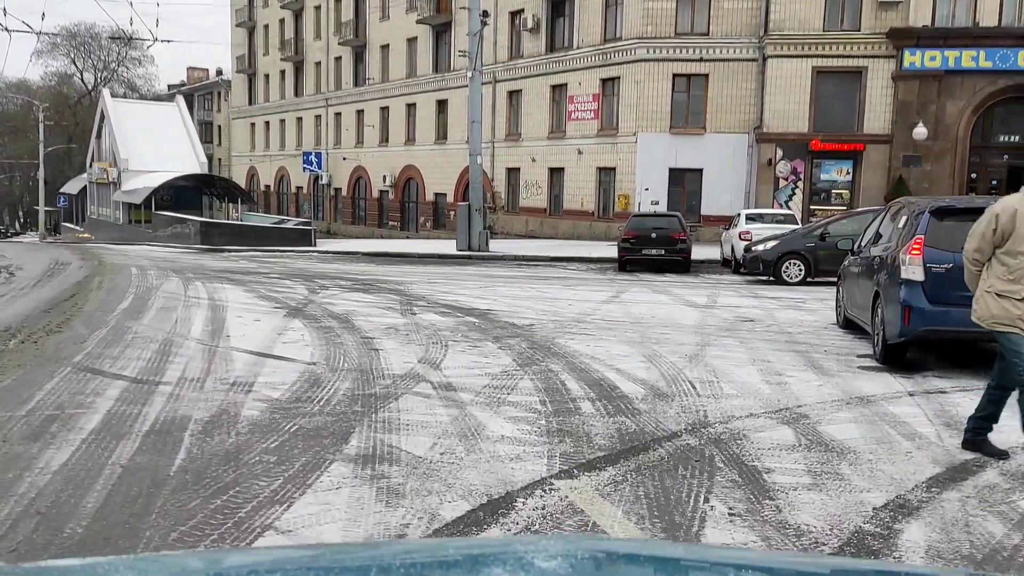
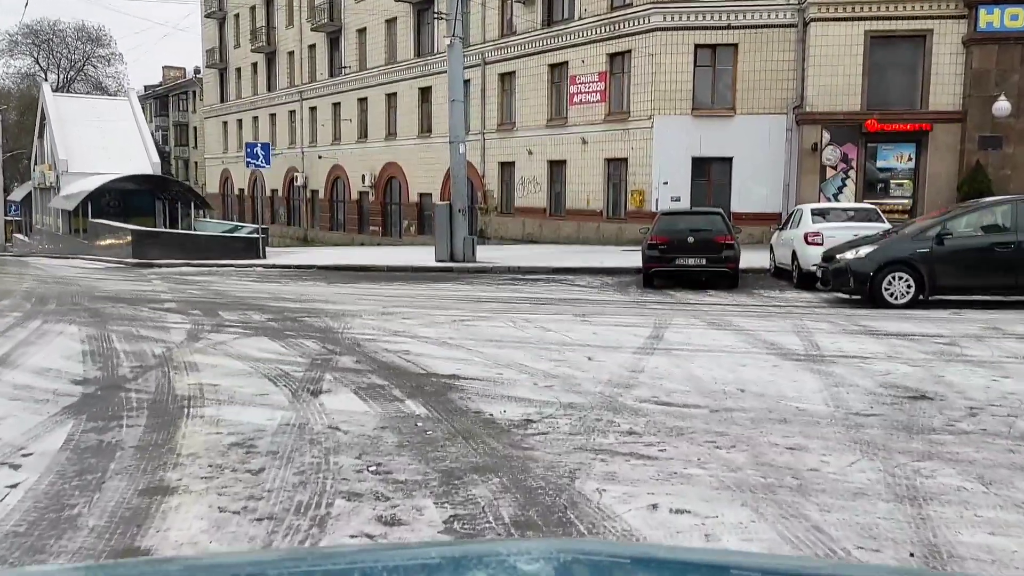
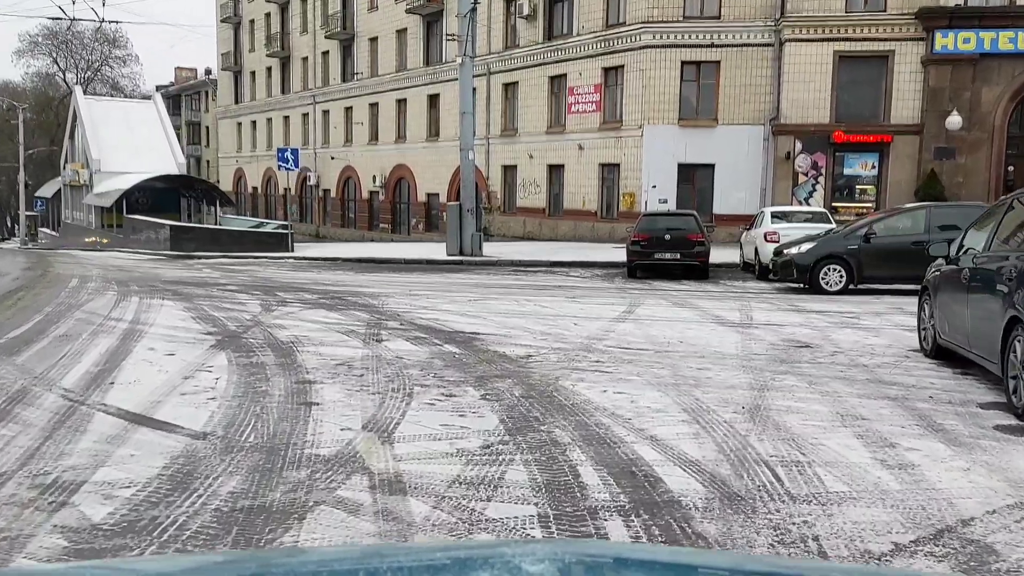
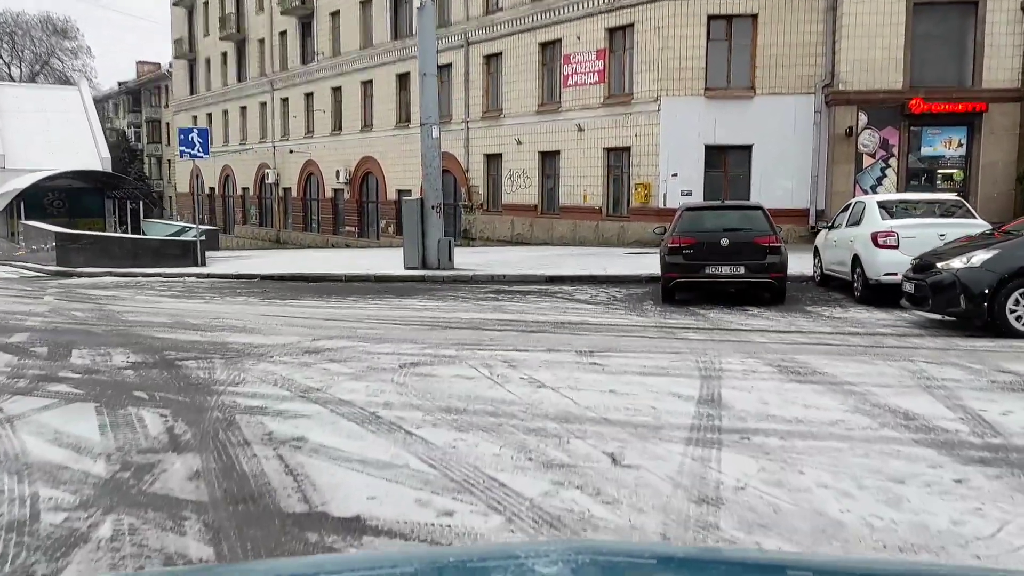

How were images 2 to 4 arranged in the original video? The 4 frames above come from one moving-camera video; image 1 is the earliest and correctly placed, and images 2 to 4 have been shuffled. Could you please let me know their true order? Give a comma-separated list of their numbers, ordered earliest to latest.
3, 2, 4
